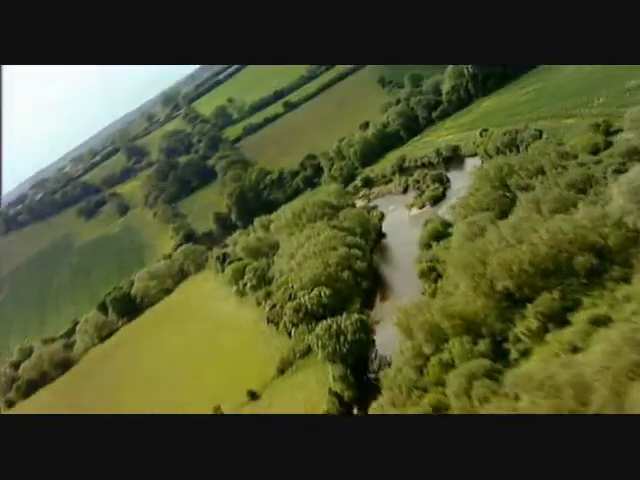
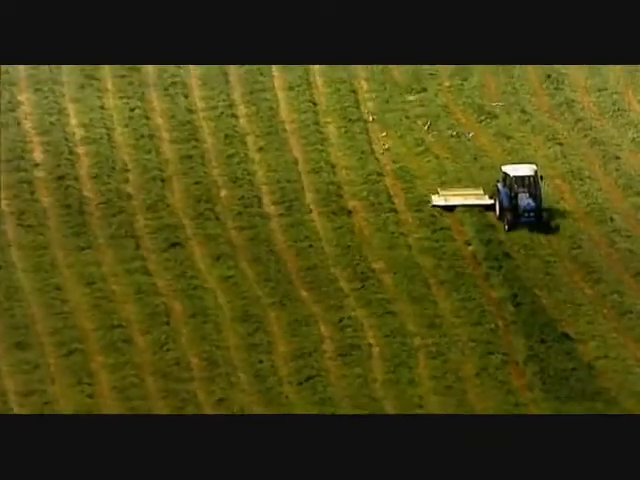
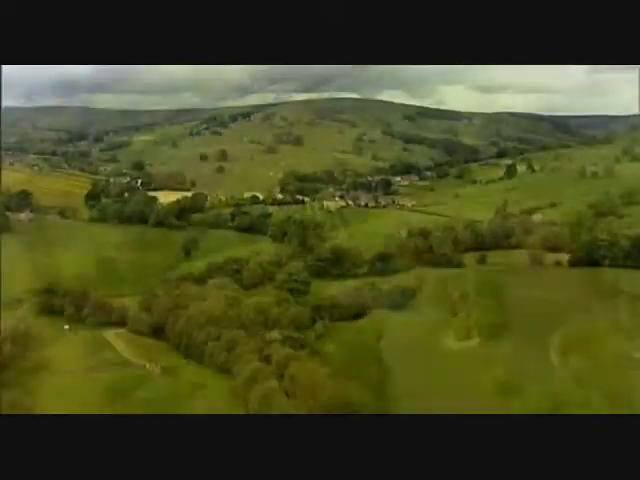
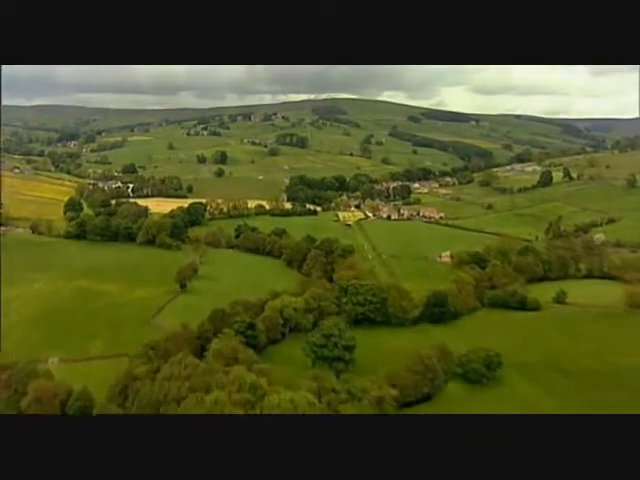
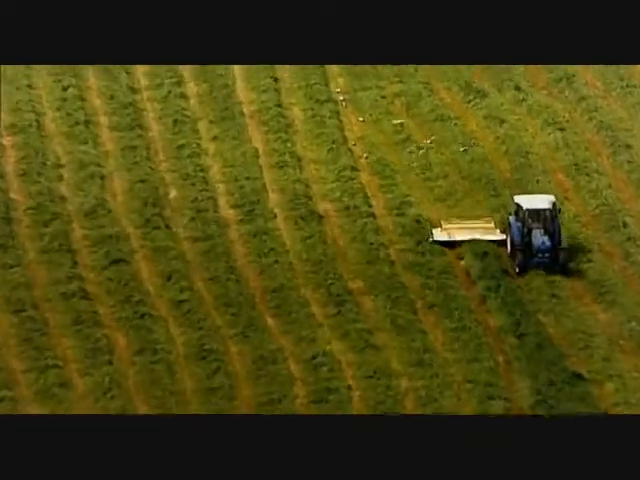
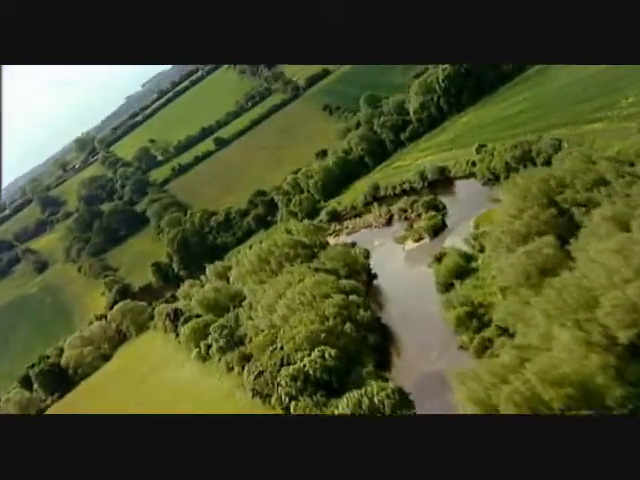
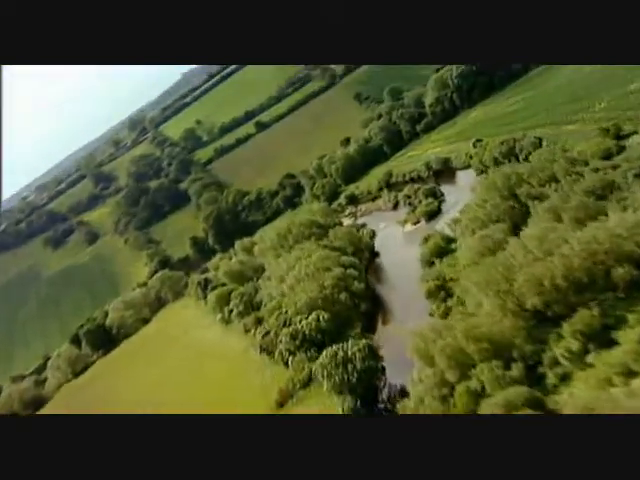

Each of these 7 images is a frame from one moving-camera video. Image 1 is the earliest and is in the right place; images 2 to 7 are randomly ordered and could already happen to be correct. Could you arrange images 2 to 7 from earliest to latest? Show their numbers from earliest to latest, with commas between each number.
7, 6, 3, 4, 2, 5
